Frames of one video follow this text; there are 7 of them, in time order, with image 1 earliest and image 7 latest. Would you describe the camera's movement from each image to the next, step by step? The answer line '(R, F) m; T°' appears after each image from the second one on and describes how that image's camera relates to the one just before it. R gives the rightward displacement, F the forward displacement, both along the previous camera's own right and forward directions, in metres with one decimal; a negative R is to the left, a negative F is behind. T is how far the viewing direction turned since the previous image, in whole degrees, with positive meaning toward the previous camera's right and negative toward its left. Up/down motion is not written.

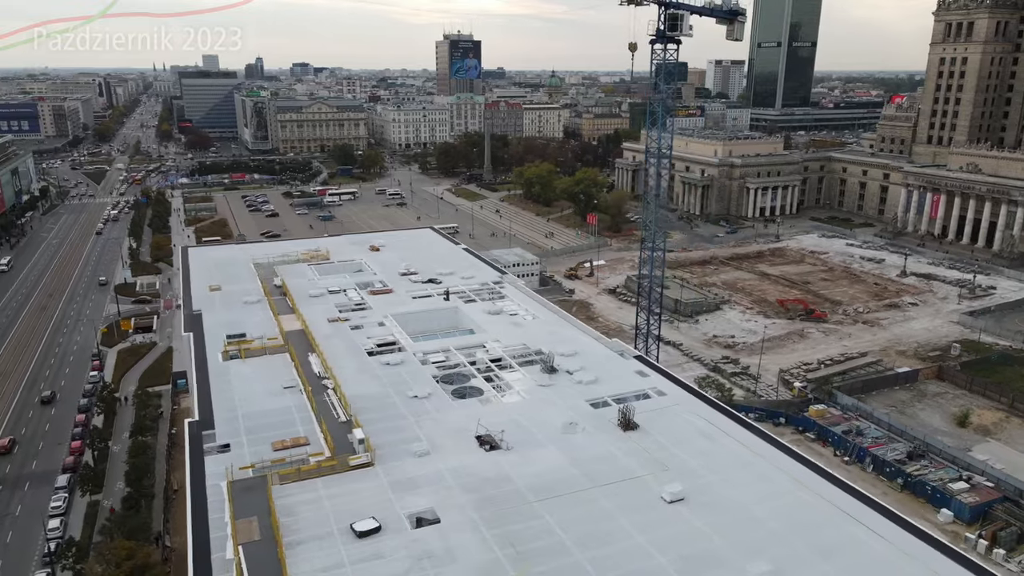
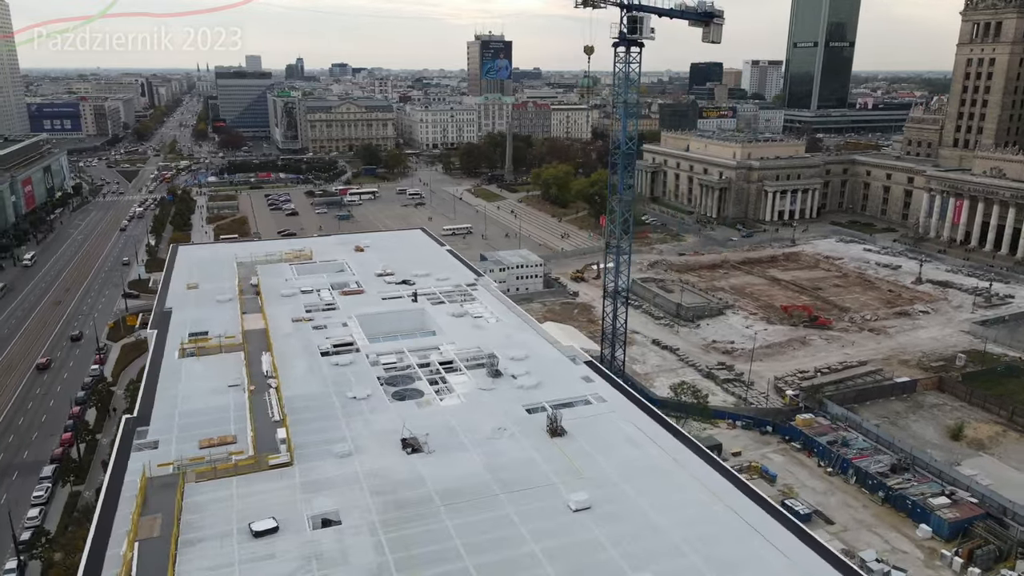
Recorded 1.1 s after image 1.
(+1.4, 0.0) m; -3°
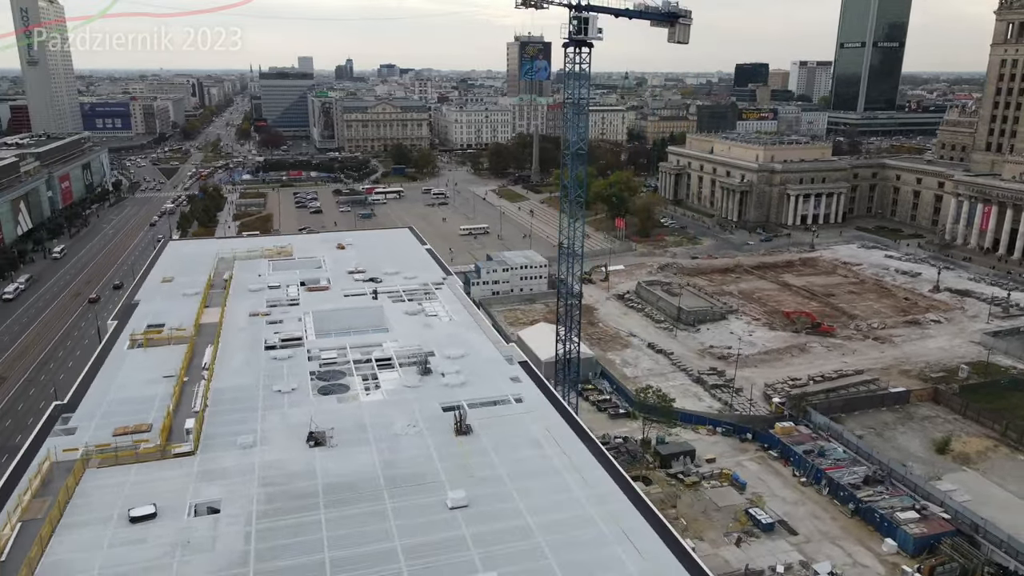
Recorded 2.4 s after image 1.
(+1.9, 0.0) m; -3°
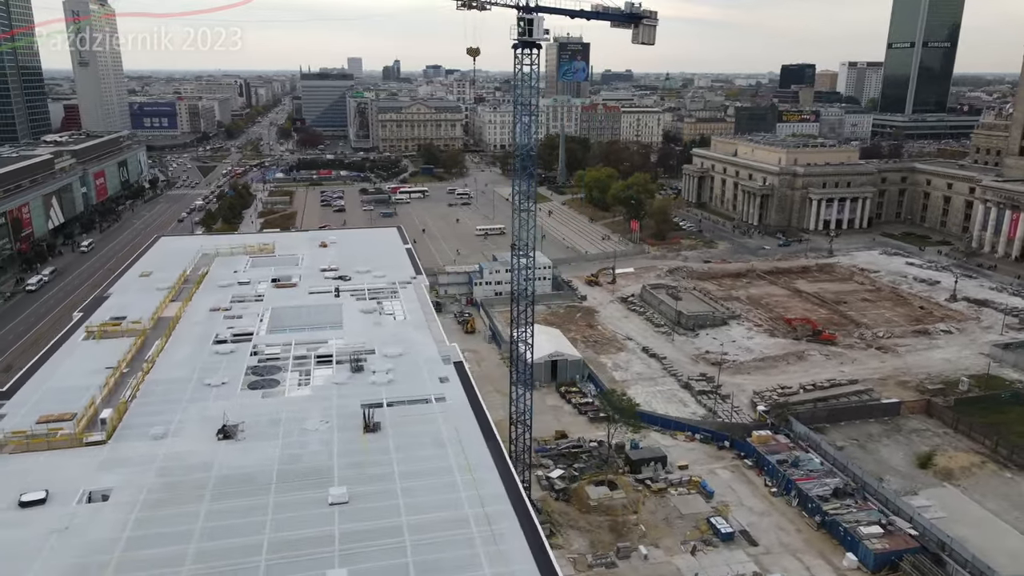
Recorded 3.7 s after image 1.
(+1.8, 0.0) m; -3°
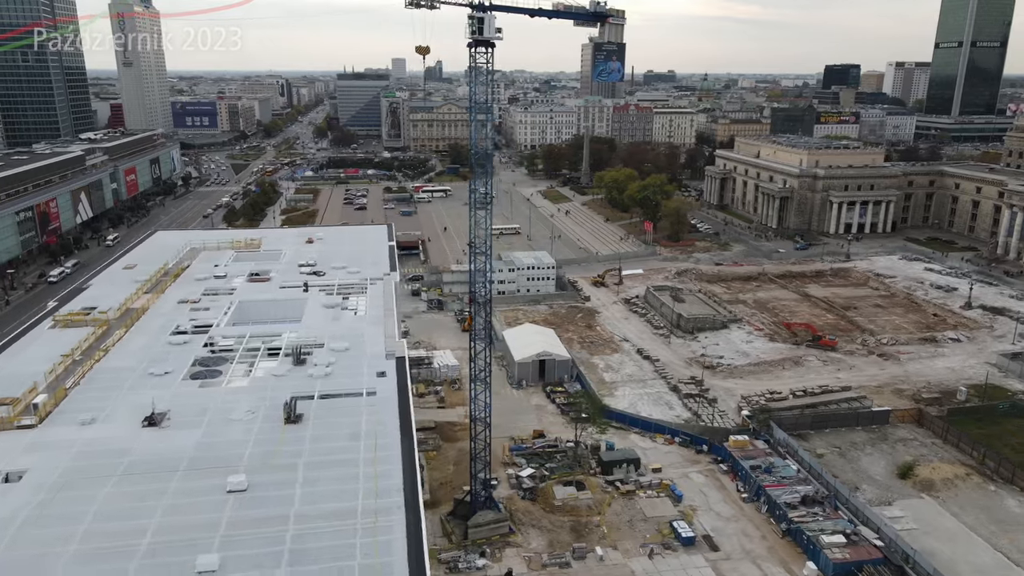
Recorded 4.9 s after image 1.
(+1.7, 0.0) m; -3°
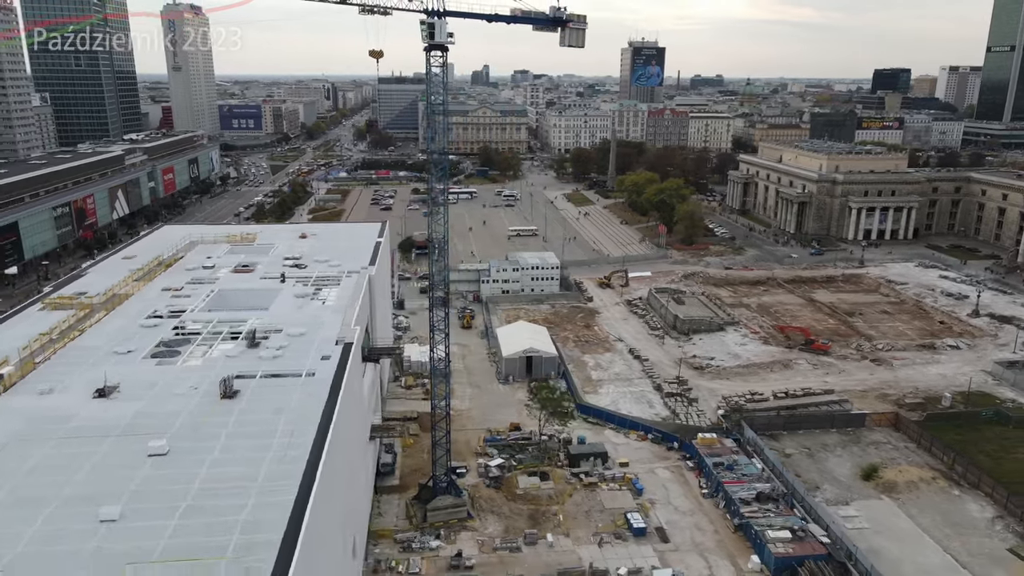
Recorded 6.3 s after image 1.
(+1.9, -0.6) m; -3°
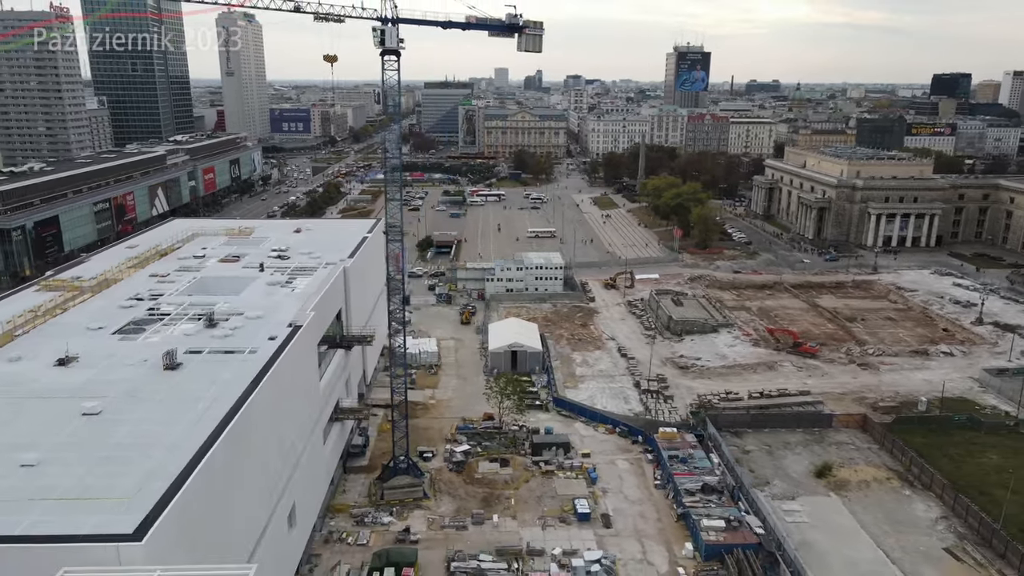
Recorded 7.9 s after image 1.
(+2.2, -0.8) m; -4°
